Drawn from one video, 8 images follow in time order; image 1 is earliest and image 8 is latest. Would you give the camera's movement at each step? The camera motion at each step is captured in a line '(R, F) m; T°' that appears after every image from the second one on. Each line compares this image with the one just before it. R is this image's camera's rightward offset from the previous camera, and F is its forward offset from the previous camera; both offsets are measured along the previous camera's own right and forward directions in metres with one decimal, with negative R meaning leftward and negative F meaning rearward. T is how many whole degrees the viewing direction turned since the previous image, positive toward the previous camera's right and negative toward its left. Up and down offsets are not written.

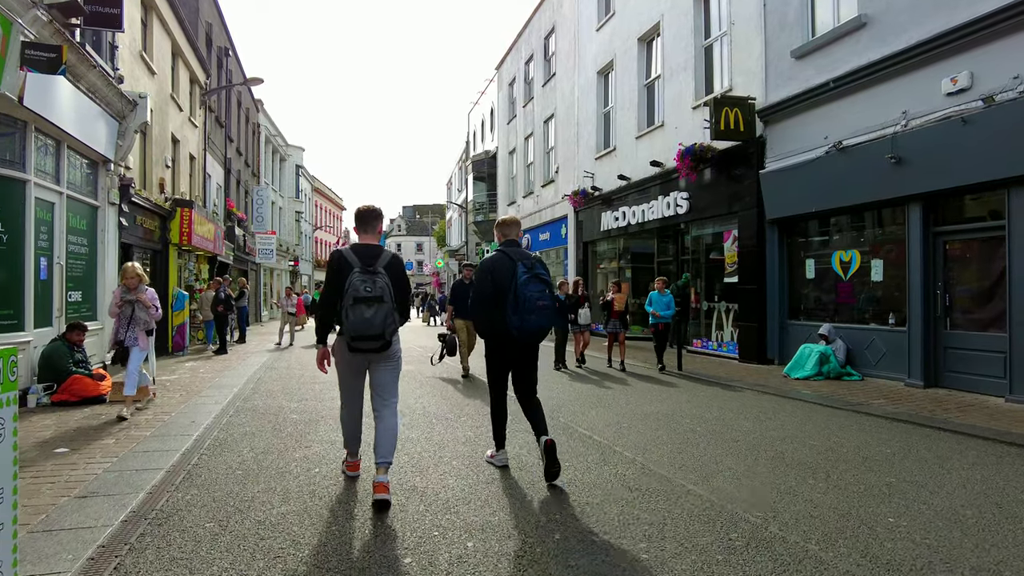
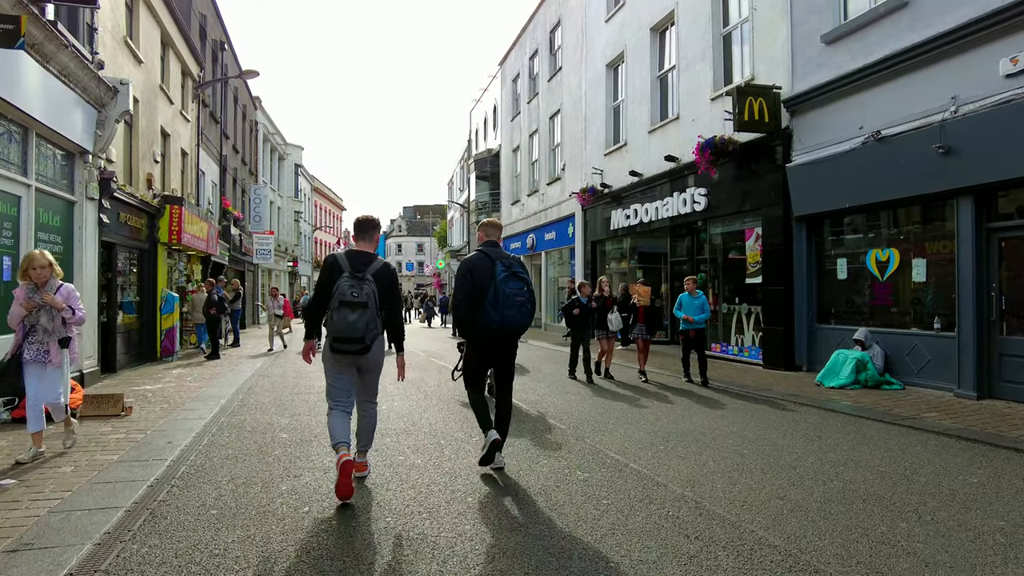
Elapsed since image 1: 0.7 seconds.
(-0.2, +0.7) m; 0°
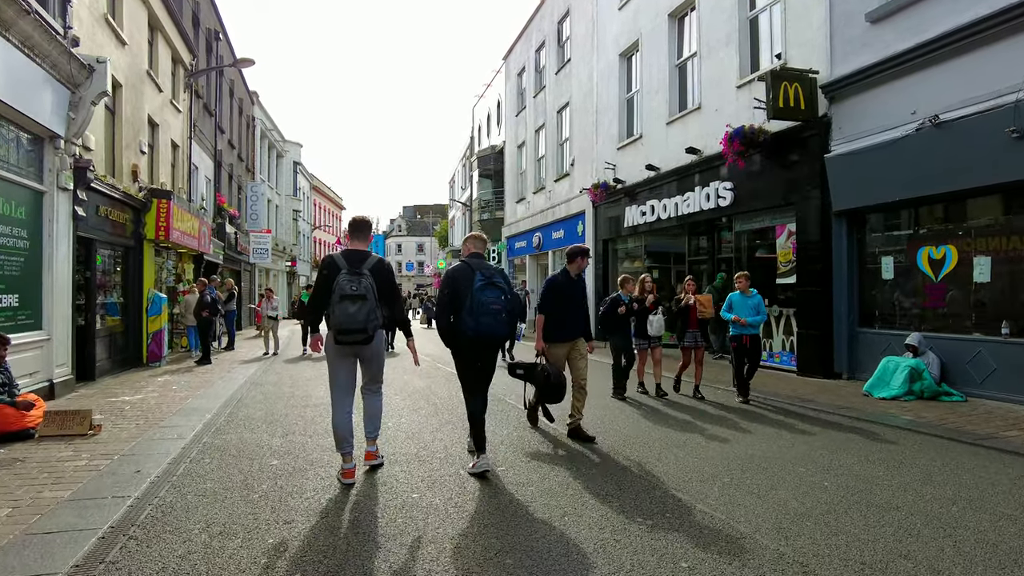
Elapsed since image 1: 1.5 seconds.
(-0.2, +0.9) m; 0°
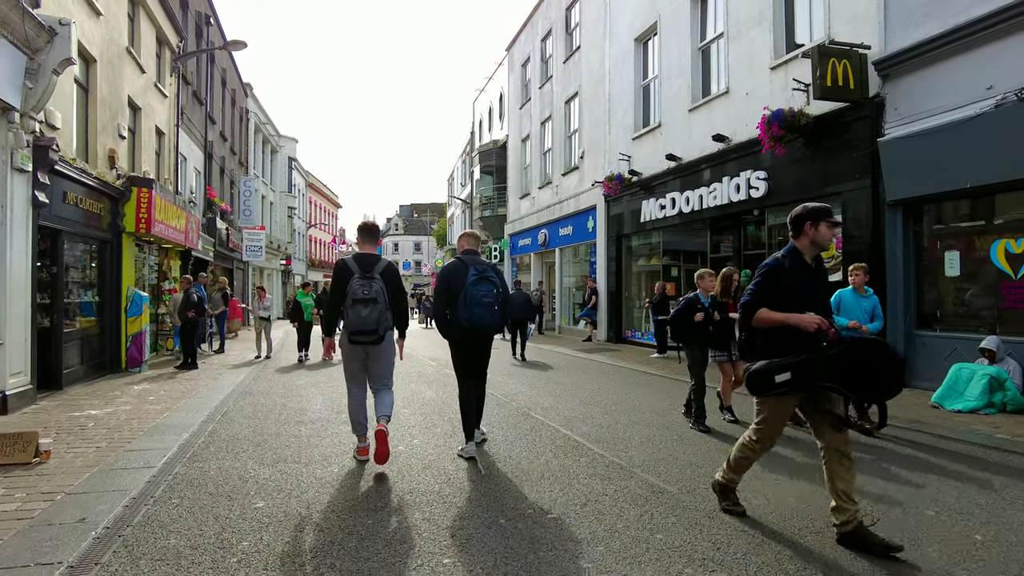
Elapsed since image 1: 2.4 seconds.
(-0.3, +1.1) m; 0°
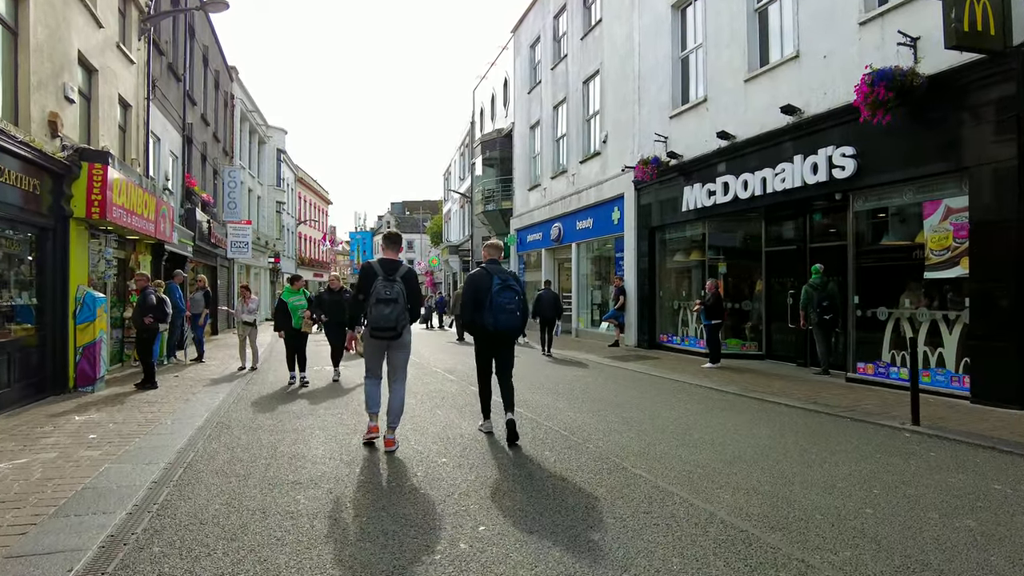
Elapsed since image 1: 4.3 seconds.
(-0.7, +2.1) m; +1°
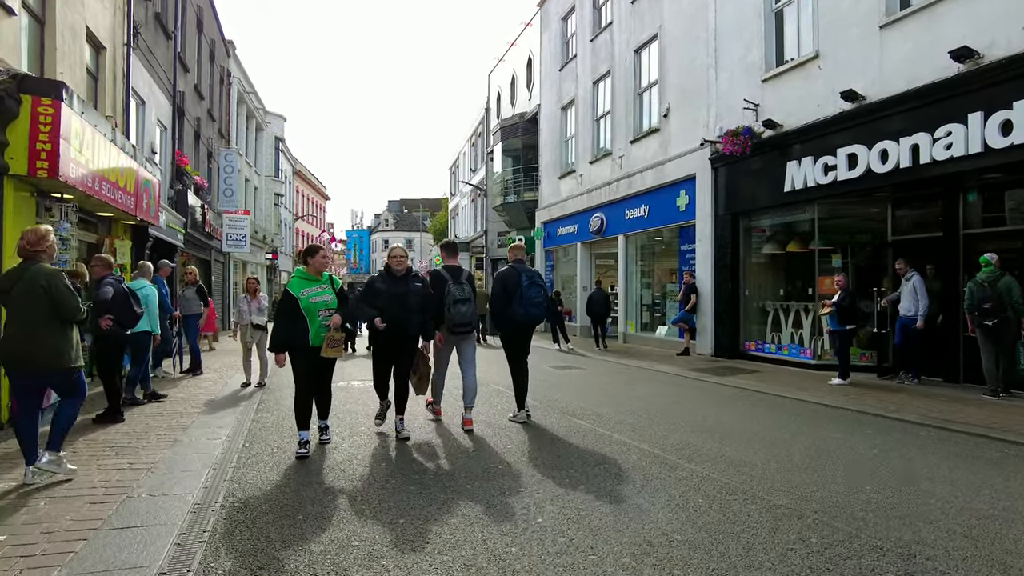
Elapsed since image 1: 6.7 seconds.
(-1.3, +2.6) m; +1°
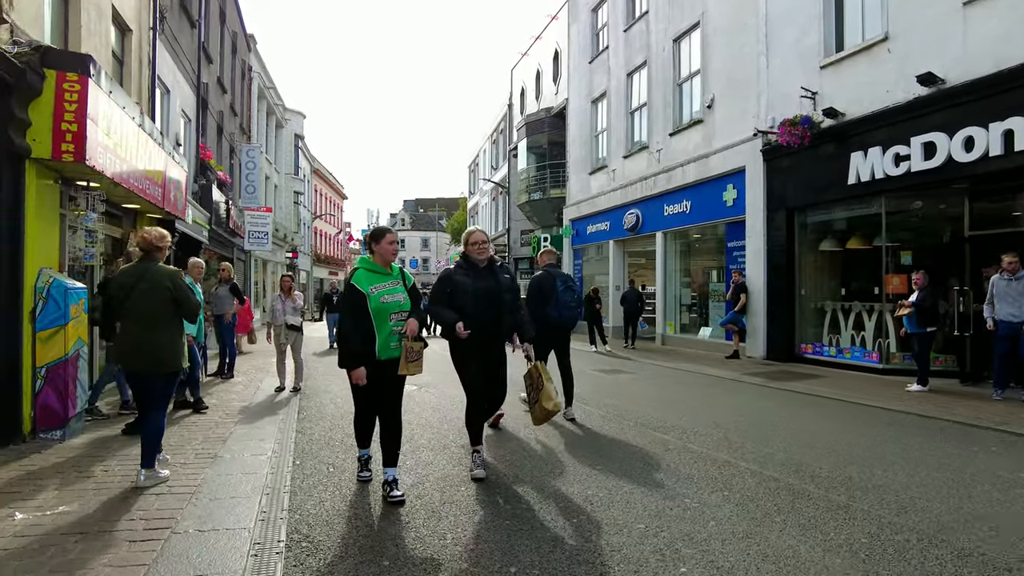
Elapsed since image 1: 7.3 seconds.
(-0.6, +0.7) m; -1°
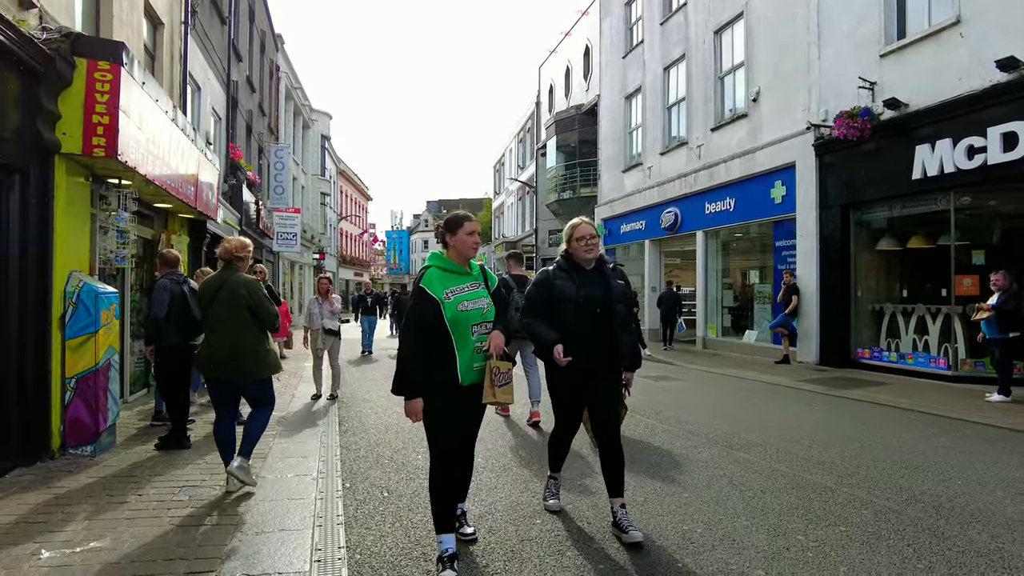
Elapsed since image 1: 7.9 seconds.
(-0.3, +0.5) m; -2°
